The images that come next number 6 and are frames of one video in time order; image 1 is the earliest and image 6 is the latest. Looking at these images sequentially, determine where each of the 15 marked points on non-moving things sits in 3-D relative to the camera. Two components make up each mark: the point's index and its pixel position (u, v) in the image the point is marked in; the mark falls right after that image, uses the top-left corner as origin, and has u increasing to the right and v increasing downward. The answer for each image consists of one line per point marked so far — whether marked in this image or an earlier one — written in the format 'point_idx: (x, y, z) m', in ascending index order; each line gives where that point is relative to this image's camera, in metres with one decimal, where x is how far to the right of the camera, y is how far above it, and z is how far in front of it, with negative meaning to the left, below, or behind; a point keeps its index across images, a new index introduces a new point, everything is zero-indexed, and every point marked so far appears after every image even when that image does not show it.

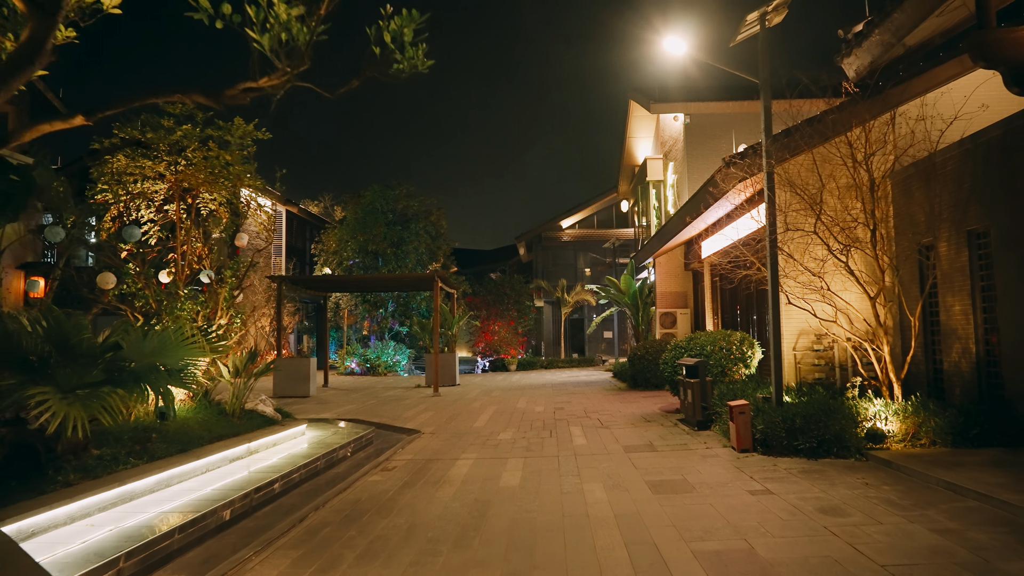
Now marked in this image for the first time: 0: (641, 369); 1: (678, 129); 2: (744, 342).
0: (+2.9, -1.8, +15.8) m
1: (+4.5, +4.4, +19.4) m
2: (+3.4, -0.8, +10.4) m
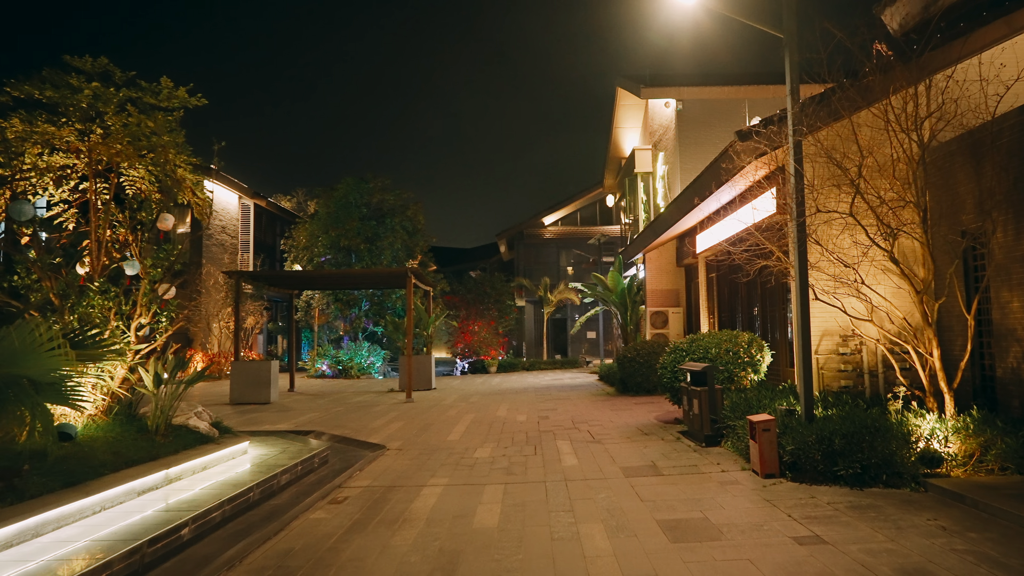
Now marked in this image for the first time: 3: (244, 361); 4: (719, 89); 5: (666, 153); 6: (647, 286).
0: (+2.4, -1.7, +14.6) m
1: (+4.0, +4.4, +18.3) m
2: (+3.1, -0.7, +9.2) m
3: (-5.9, -1.6, +15.6) m
4: (+4.9, +4.8, +17.1) m
5: (+4.1, +3.6, +18.9) m
6: (+3.3, +0.1, +17.3) m
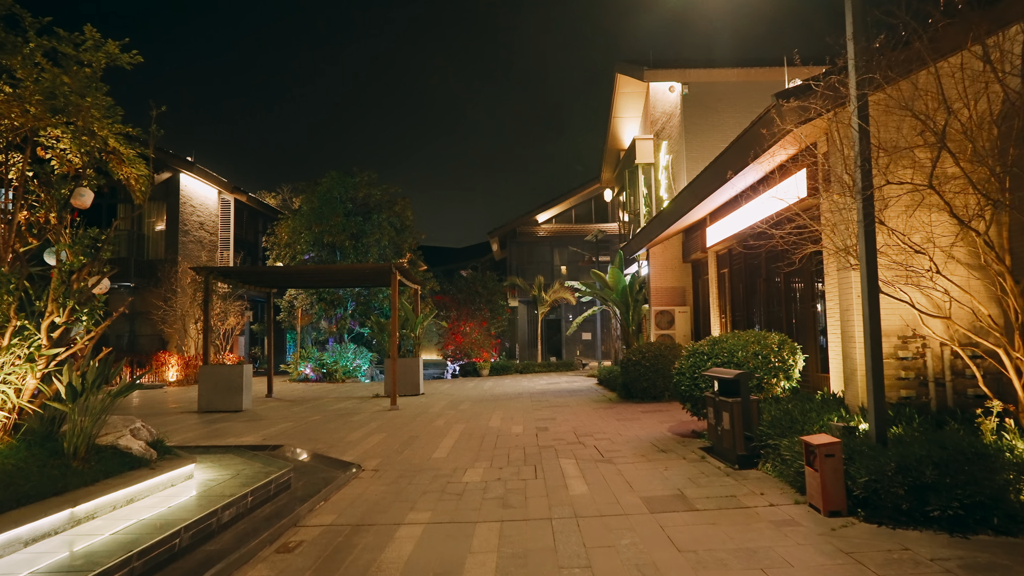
0: (+2.3, -1.7, +13.4) m
1: (+3.9, +4.5, +17.1) m
2: (+3.1, -0.7, +8.0) m
3: (-6.0, -1.5, +14.3) m
4: (+4.8, +4.8, +16.0) m
5: (+3.9, +3.6, +17.7) m
6: (+3.2, +0.1, +16.1) m
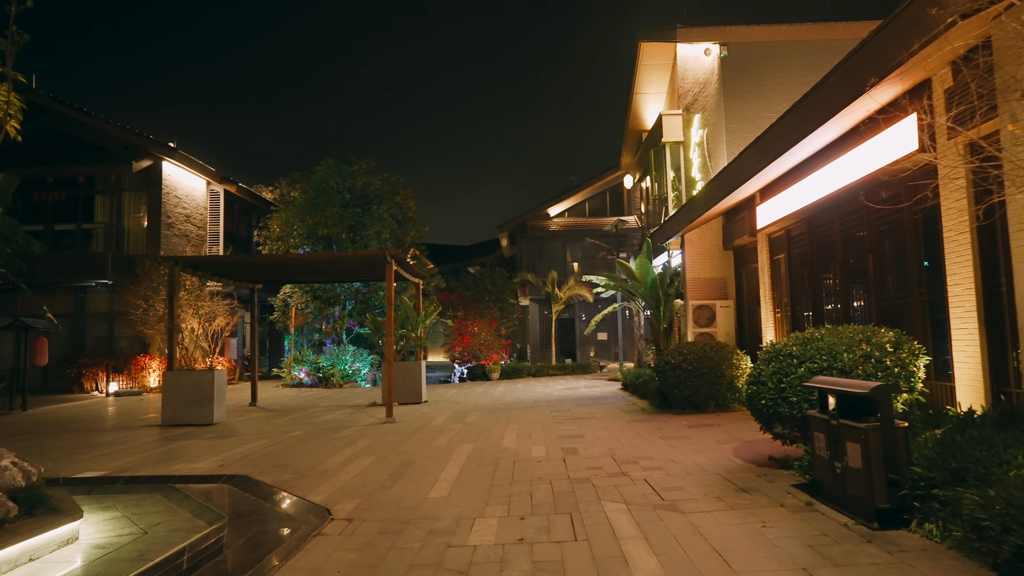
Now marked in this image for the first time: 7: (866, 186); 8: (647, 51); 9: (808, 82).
0: (+2.6, -1.5, +11.3) m
1: (+4.2, +4.6, +15.0) m
2: (+3.2, -0.5, +5.9) m
3: (-5.7, -1.4, +12.3) m
4: (+5.0, +5.0, +13.8) m
5: (+4.2, +3.8, +15.6) m
6: (+3.4, +0.3, +14.0) m
7: (+4.1, +1.2, +8.2) m
8: (+3.3, +5.9, +17.7) m
9: (+5.8, +4.0, +14.0) m
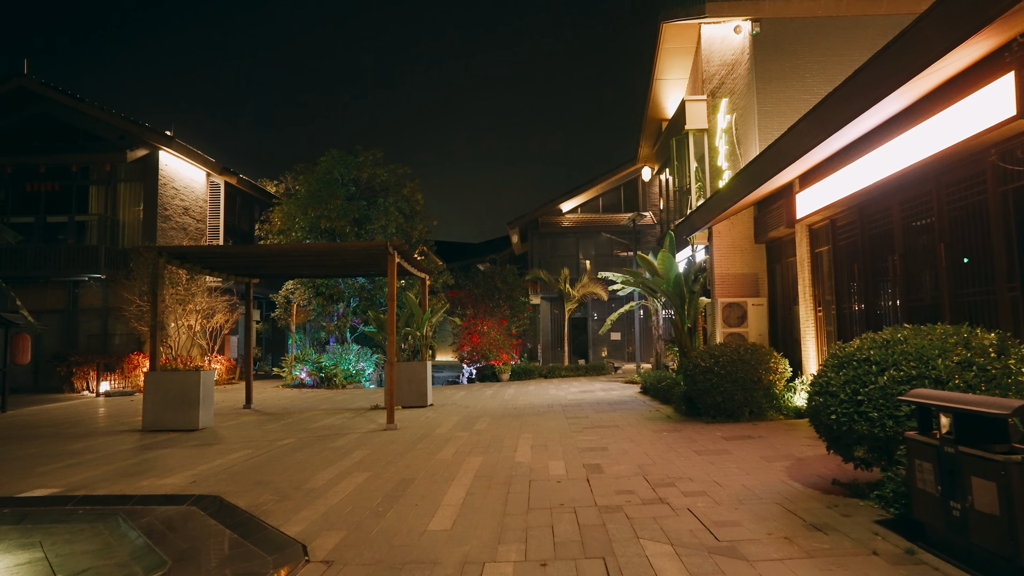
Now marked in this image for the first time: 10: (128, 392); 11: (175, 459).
0: (+2.8, -1.5, +10.2) m
1: (+4.4, +4.7, +13.9) m
2: (+3.4, -0.4, +4.8) m
3: (-5.5, -1.3, +11.3) m
4: (+5.3, +5.1, +12.7) m
5: (+4.5, +3.9, +14.5) m
6: (+3.7, +0.3, +12.9) m
7: (+4.2, +1.2, +7.1) m
8: (+3.6, +5.9, +16.6) m
9: (+6.1, +4.1, +12.8) m
10: (-10.4, -2.8, +19.3) m
11: (-4.1, -2.1, +8.8) m
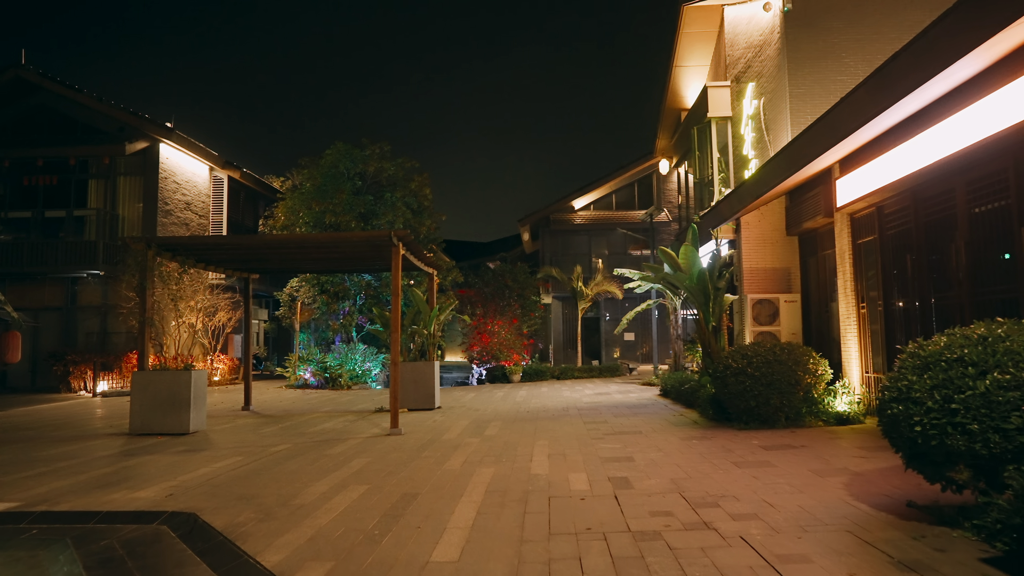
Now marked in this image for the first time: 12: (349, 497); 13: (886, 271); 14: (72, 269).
0: (+3.0, -1.4, +9.4) m
1: (+4.7, +4.8, +13.0) m
2: (+3.5, -0.3, +4.0) m
3: (-5.3, -1.2, +10.5) m
4: (+5.5, +5.1, +11.8) m
5: (+4.7, +4.0, +13.6) m
6: (+3.9, +0.4, +12.0) m
7: (+4.4, +1.3, +6.2) m
8: (+3.9, +6.0, +15.7) m
9: (+6.3, +4.2, +11.9) m
10: (-10.1, -2.7, +18.6) m
11: (-4.0, -2.0, +8.0) m
12: (-1.4, -1.8, +6.1) m
13: (+4.7, +0.2, +8.9) m
14: (-12.1, +0.5, +19.5) m
